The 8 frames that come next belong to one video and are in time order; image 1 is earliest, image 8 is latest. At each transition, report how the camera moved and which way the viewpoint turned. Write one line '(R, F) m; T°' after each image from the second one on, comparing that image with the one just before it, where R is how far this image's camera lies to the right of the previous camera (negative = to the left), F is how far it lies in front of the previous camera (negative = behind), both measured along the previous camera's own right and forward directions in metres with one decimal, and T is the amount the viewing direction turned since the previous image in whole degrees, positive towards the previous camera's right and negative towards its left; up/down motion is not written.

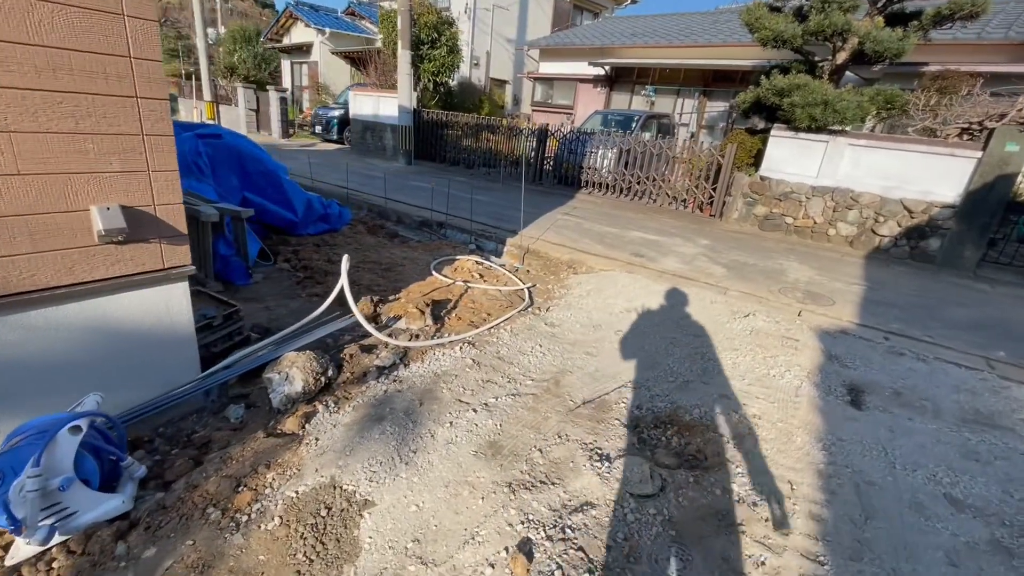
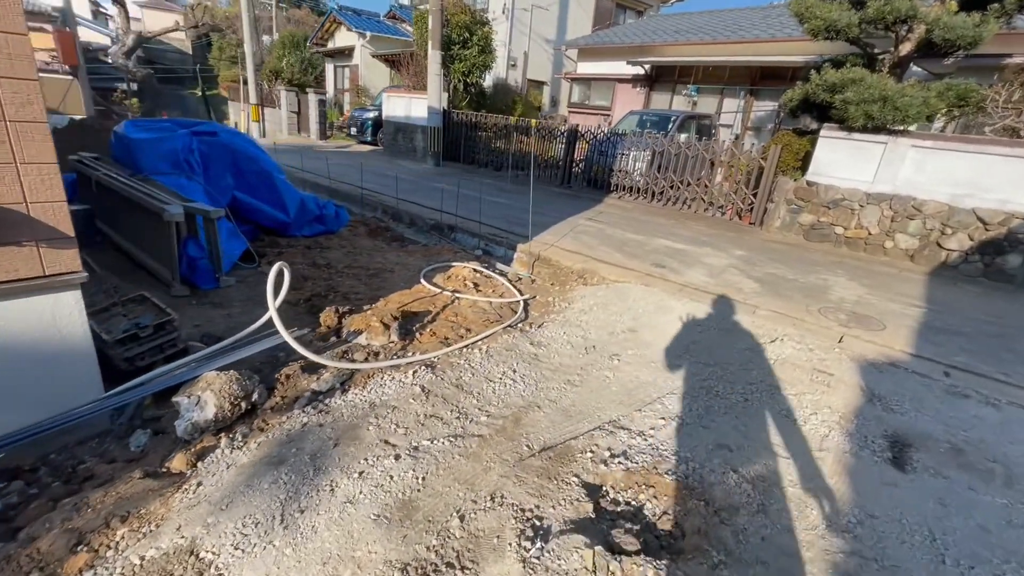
(+0.4, +0.4) m; -5°
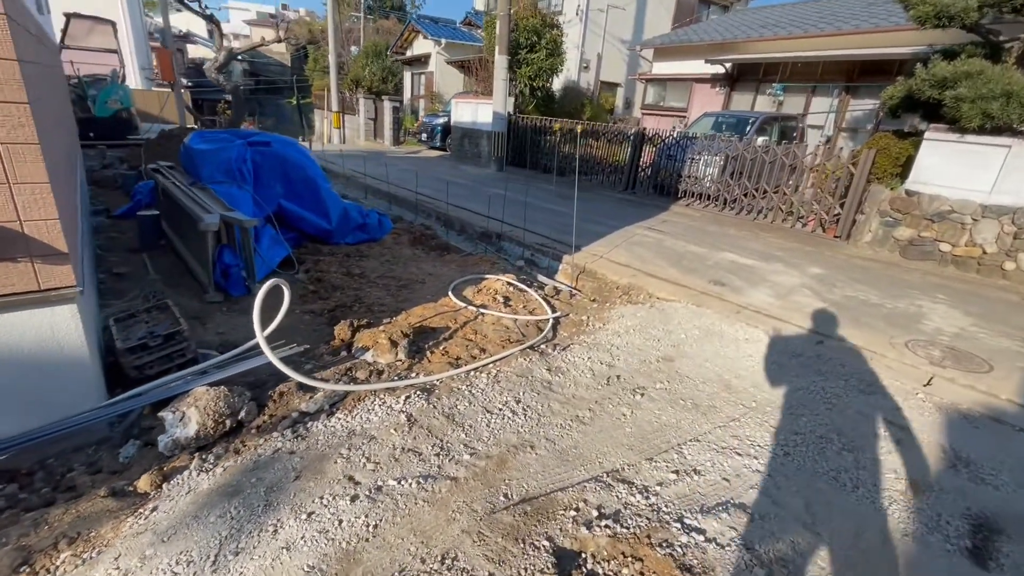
(+0.4, +0.2) m; -9°
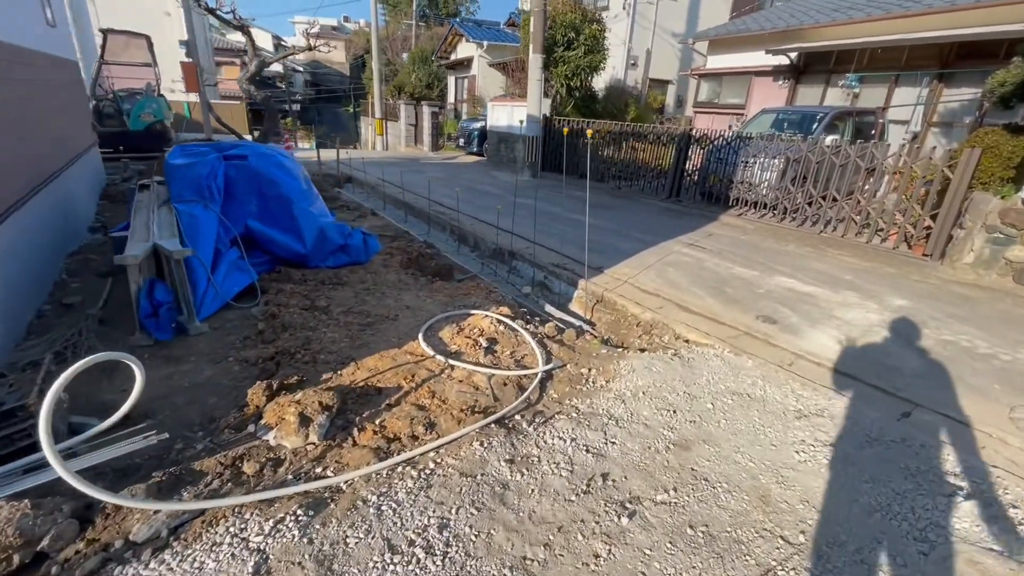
(+0.5, +0.8) m; -6°
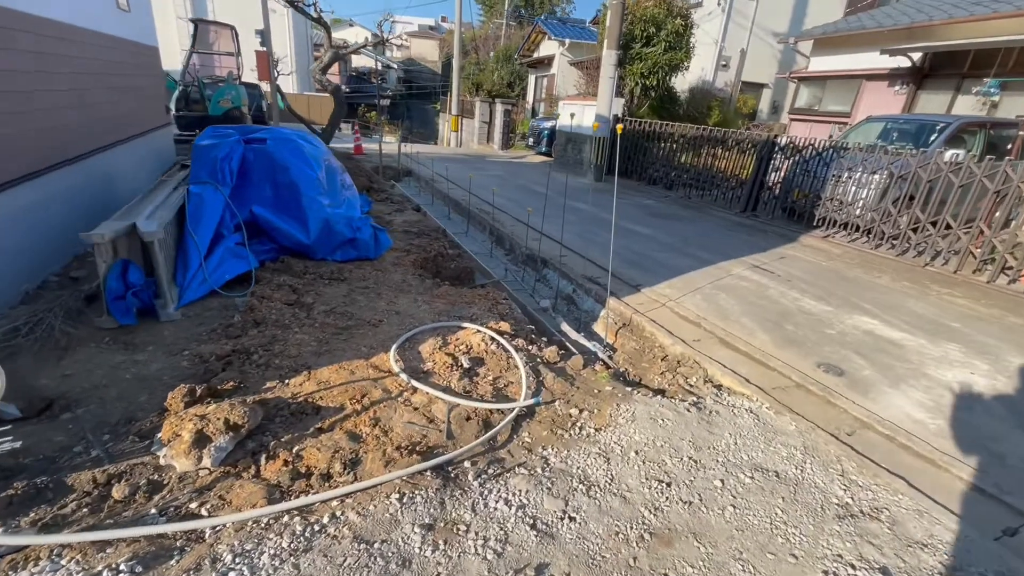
(+0.5, +0.5) m; -9°
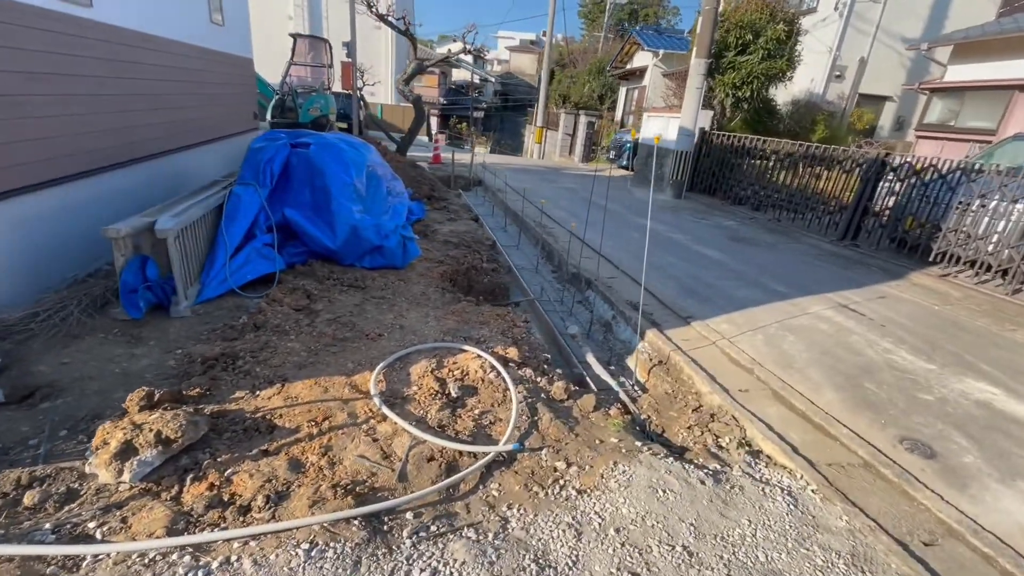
(+0.5, +0.4) m; -10°
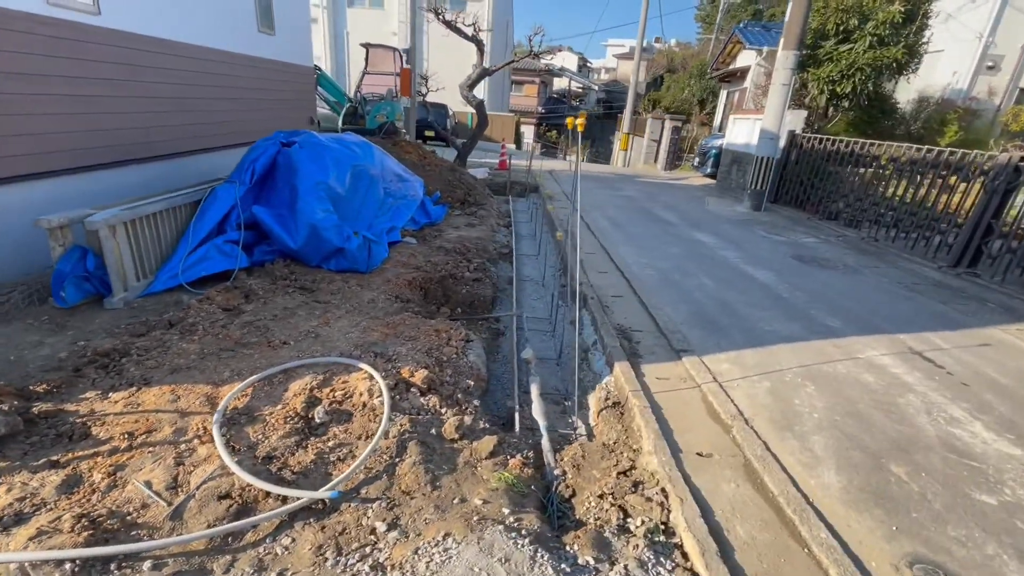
(+1.1, +0.6) m; -12°
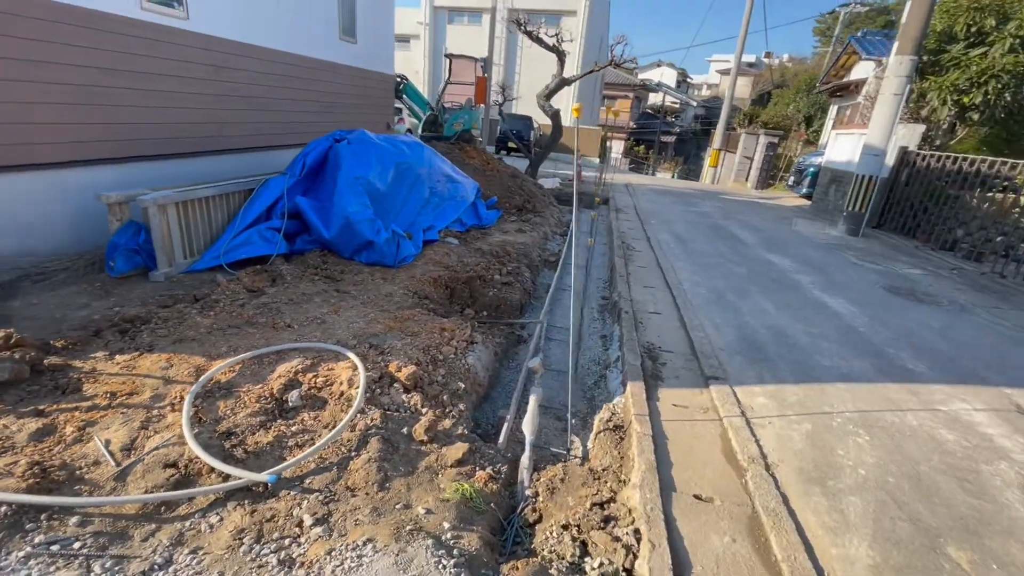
(+0.5, +0.2) m; -10°
